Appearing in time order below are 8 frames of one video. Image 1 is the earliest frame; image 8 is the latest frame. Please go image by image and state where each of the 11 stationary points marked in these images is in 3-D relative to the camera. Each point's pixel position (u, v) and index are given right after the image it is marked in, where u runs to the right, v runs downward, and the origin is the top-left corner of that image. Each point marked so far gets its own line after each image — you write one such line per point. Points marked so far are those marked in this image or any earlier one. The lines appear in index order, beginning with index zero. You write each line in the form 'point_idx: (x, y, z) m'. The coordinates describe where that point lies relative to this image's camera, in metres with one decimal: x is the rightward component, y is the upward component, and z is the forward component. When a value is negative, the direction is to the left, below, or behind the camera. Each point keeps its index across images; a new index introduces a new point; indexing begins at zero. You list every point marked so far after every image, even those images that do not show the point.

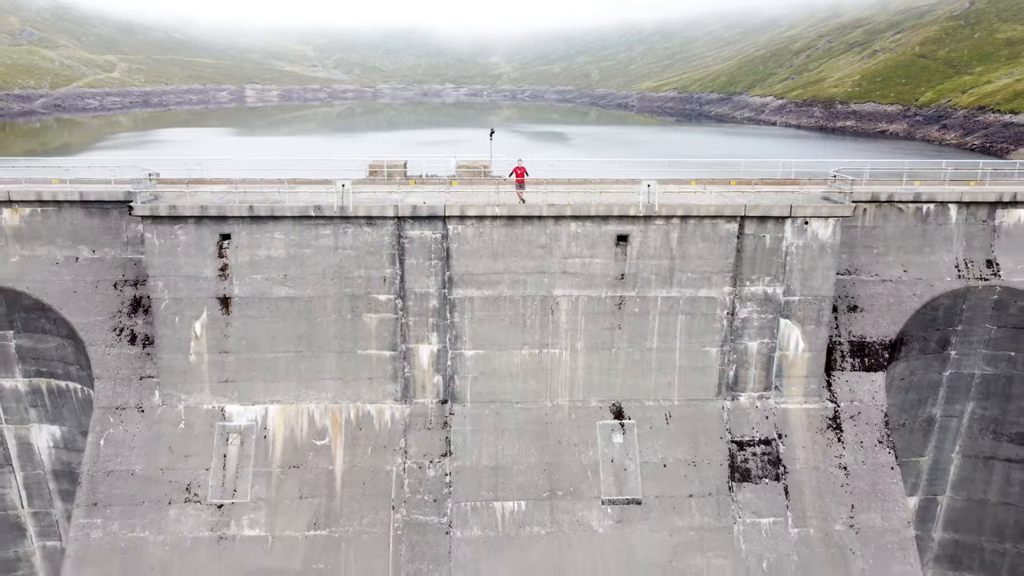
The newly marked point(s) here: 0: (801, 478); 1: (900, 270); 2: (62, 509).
0: (+3.2, -2.1, +8.8) m
1: (+4.6, +0.2, +9.6) m
2: (-5.9, -2.8, +10.6) m
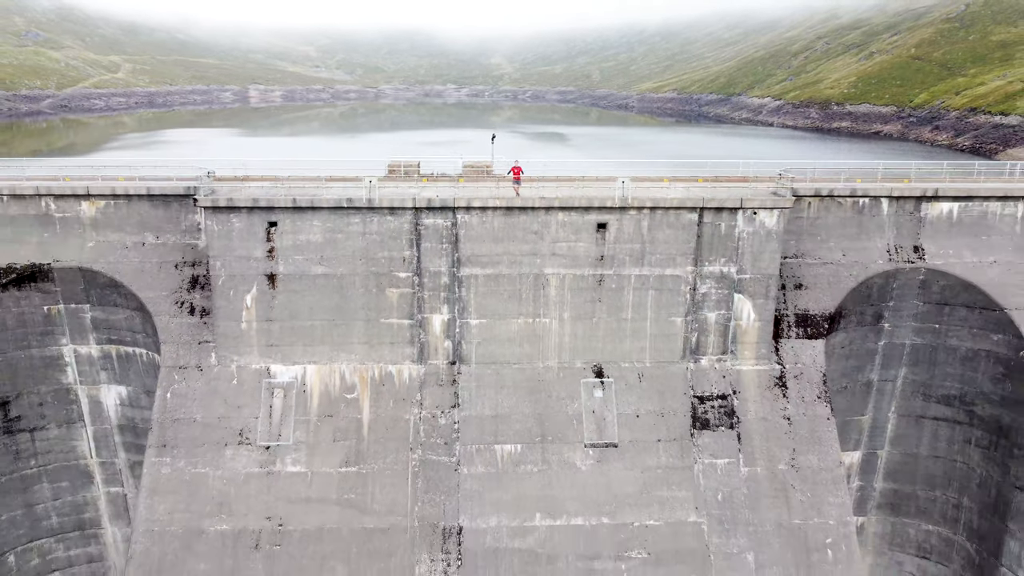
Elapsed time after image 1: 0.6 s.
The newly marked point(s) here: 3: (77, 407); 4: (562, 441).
0: (+3.1, -1.8, +10.5) m
1: (+4.6, +0.5, +11.3) m
2: (-5.9, -2.6, +12.3) m
3: (-6.5, -1.7, +12.0) m
4: (+0.6, -2.0, +10.3) m
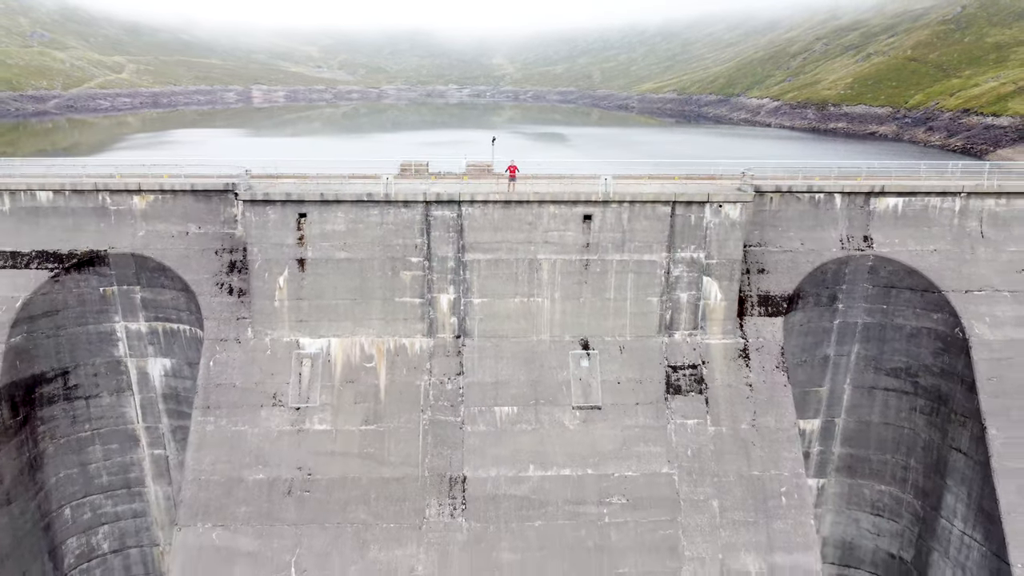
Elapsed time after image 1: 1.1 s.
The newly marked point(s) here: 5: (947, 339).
0: (+3.1, -1.6, +12.1) m
1: (+4.6, +0.7, +12.9) m
2: (-5.9, -2.3, +13.9) m
3: (-6.5, -1.5, +13.6) m
4: (+0.6, -1.7, +11.8) m
5: (+6.9, -0.8, +12.8) m
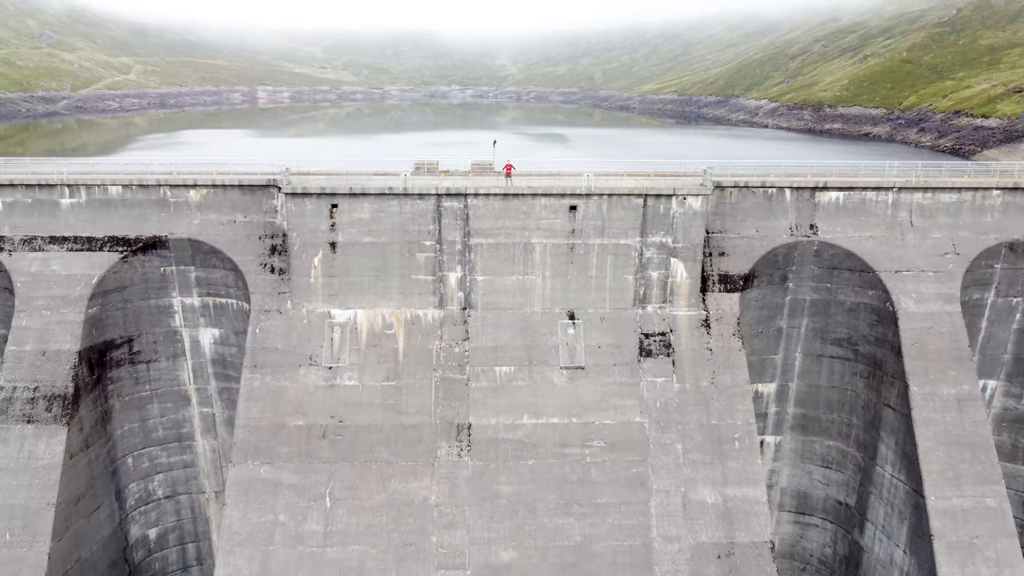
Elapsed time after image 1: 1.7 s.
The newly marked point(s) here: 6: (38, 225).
0: (+3.1, -1.2, +14.4) m
1: (+4.5, +1.1, +15.1) m
2: (-6.0, -1.9, +16.2) m
3: (-6.5, -1.1, +15.9) m
4: (+0.6, -1.3, +14.1) m
5: (+6.9, -0.4, +15.0) m
6: (-8.6, +1.1, +14.4) m
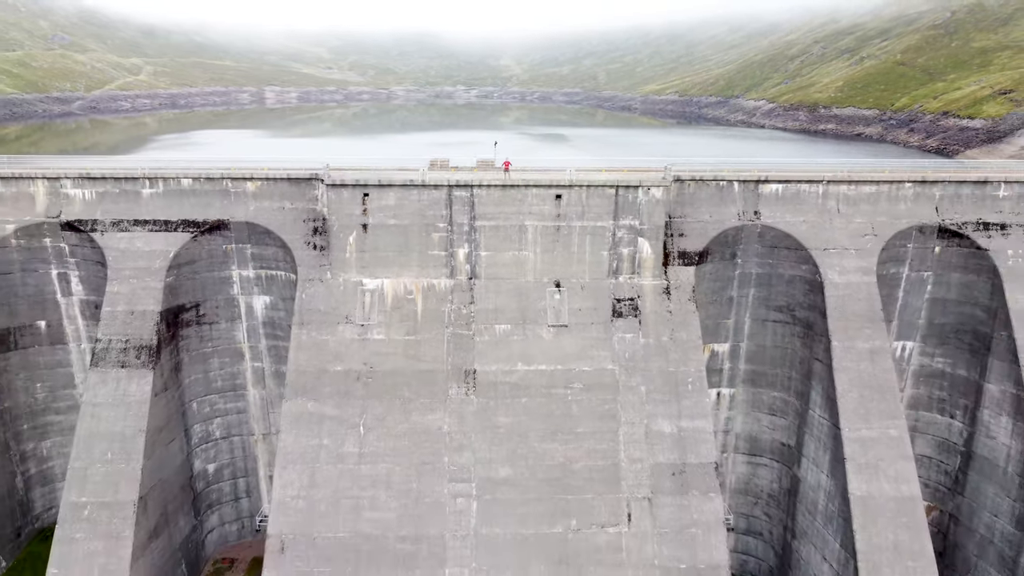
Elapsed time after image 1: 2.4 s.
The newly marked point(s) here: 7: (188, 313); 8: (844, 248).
0: (+3.0, -0.6, +17.7) m
1: (+4.5, +1.7, +18.5) m
2: (-6.0, -1.3, +19.6) m
3: (-6.6, -0.5, +19.3) m
4: (+0.5, -0.8, +17.5) m
5: (+6.8, +0.1, +18.3) m
6: (-8.6, +1.7, +17.8) m
7: (-7.5, -0.6, +18.7) m
8: (+7.5, +0.9, +18.2) m
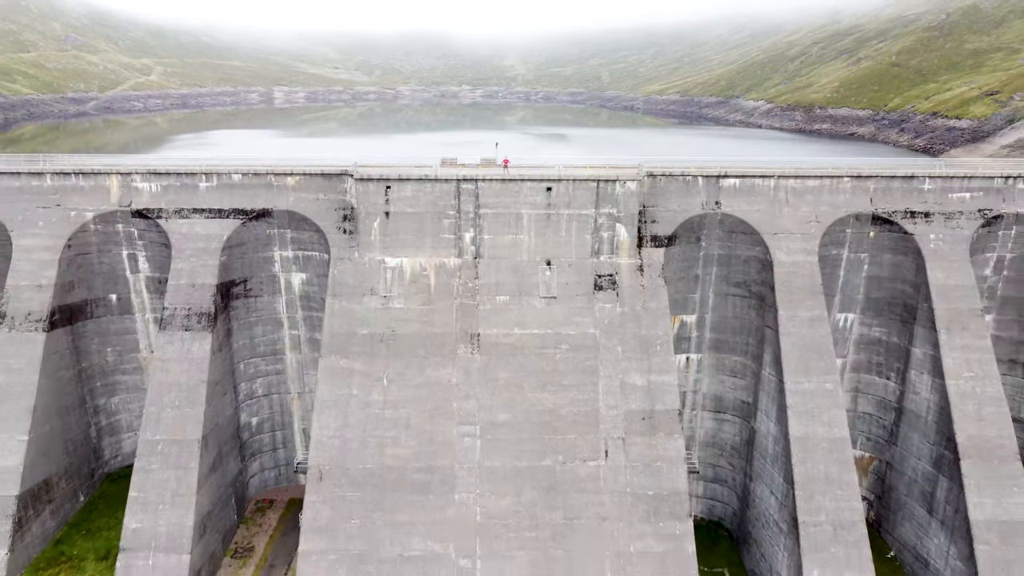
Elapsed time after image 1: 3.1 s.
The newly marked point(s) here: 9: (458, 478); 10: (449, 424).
0: (+2.9, 0.0, +21.1) m
1: (+4.4, +2.3, +21.9) m
2: (-6.1, -0.7, +23.1) m
3: (-6.6, +0.1, +22.8) m
4: (+0.5, -0.2, +20.9) m
5: (+6.8, +0.7, +21.7) m
6: (-8.7, +2.3, +21.3) m
7: (-7.6, 0.0, +22.1) m
8: (+7.5, +1.5, +21.6) m
9: (-1.3, -4.5, +19.2) m
10: (-1.5, -3.3, +19.7) m
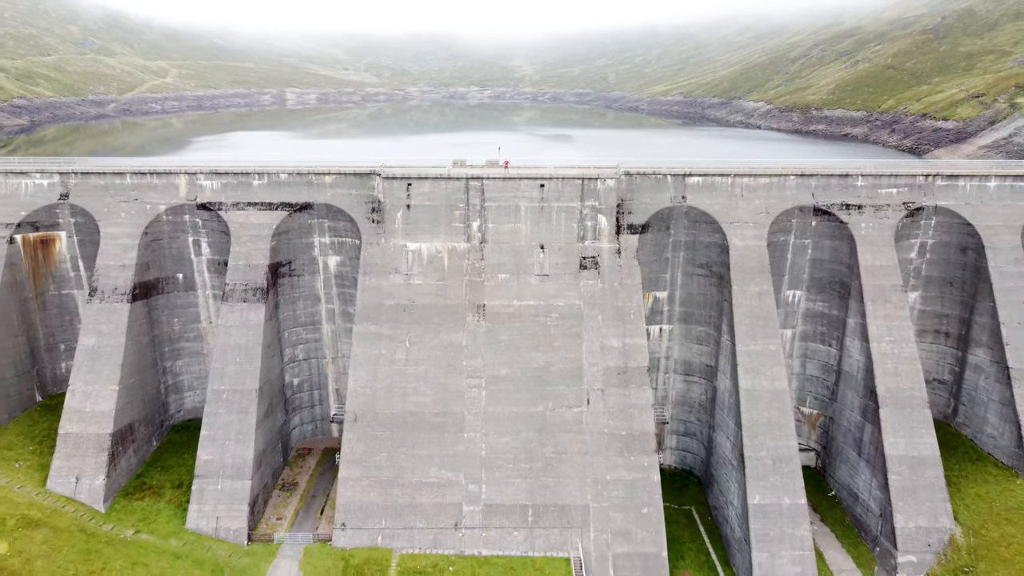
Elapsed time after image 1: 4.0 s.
0: (+2.9, +0.6, +25.5) m
1: (+4.4, +2.9, +26.2) m
2: (-6.1, -0.1, +27.5) m
3: (-6.6, +0.7, +27.2) m
4: (+0.4, +0.5, +25.3) m
5: (+6.8, +1.4, +26.0) m
6: (-8.7, +3.0, +25.7) m
7: (-7.6, +0.6, +26.6) m
8: (+7.5, +2.1, +25.9) m
9: (-1.3, -3.9, +23.6) m
10: (-1.5, -2.7, +24.1) m
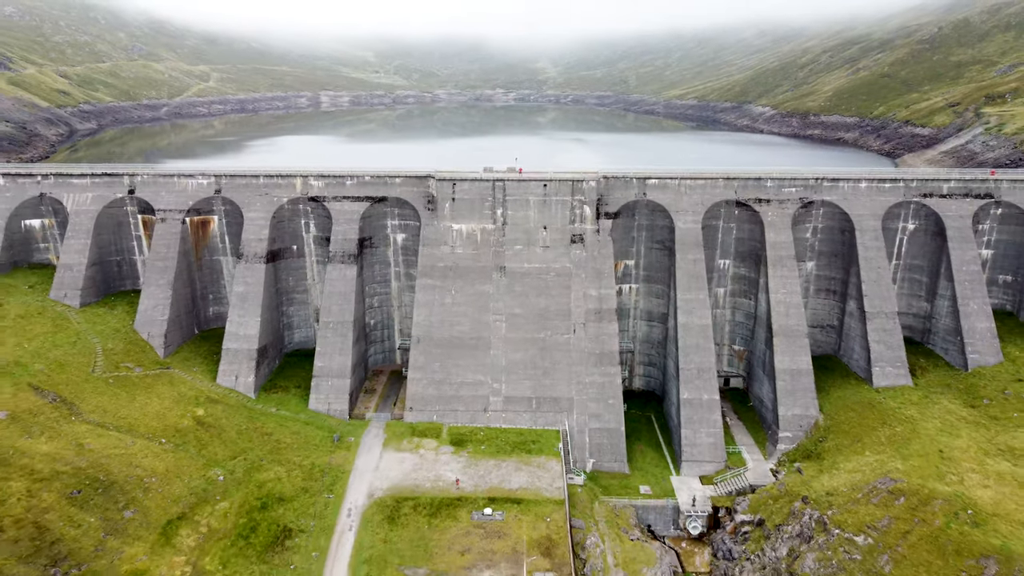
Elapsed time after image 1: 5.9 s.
0: (+3.5, +2.1, +36.9) m
1: (+5.0, +4.4, +37.6) m
2: (-5.4, +1.4, +39.3) m
3: (-6.0, +2.3, +39.0) m
4: (+1.0, +2.0, +36.8) m
5: (+7.3, +2.8, +37.4) m
6: (-8.1, +4.5, +37.6) m
7: (-7.0, +2.2, +38.4) m
8: (+8.1, +3.6, +37.2) m
9: (-0.9, -2.4, +35.3) m
10: (-1.0, -1.2, +35.7) m
